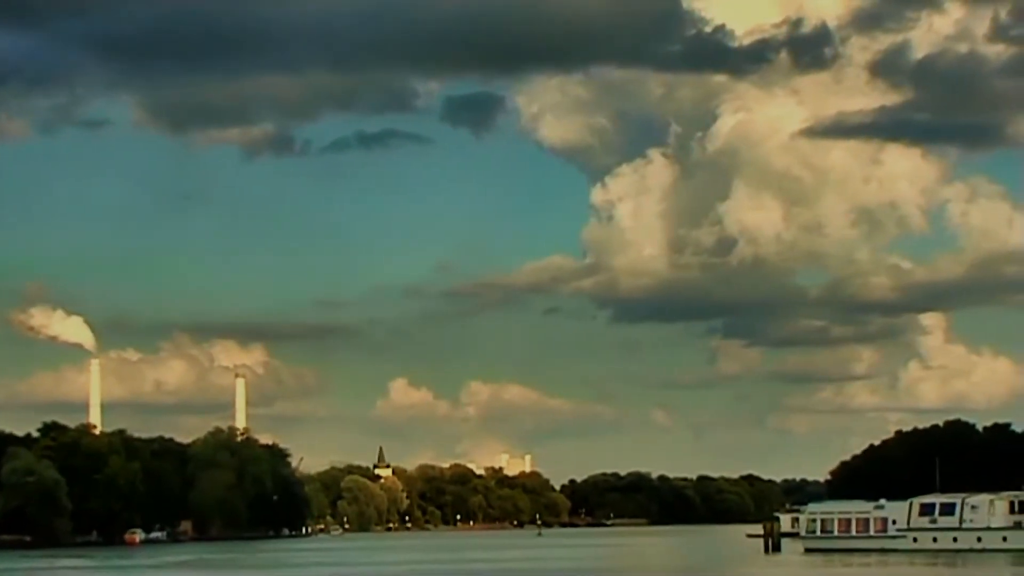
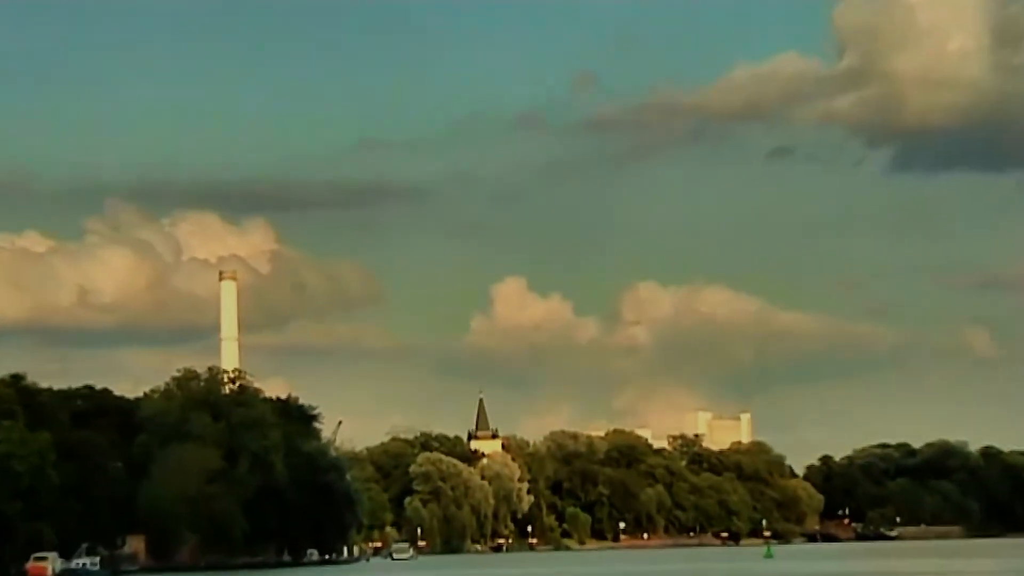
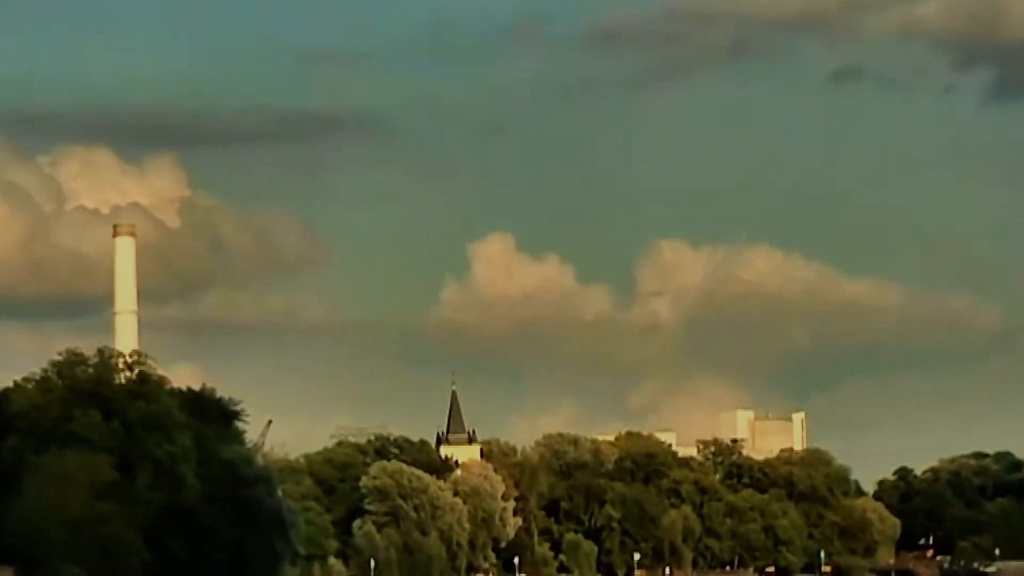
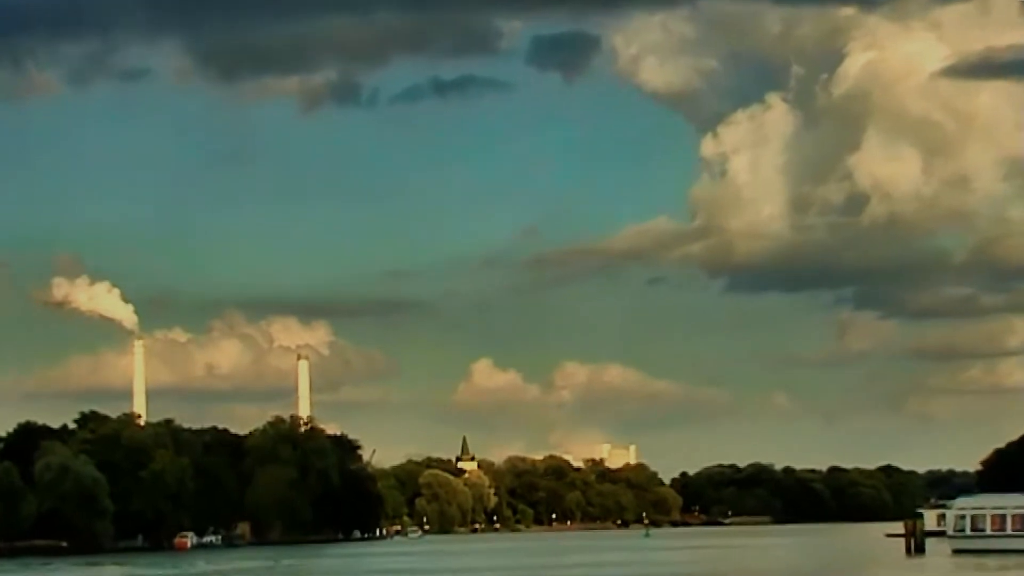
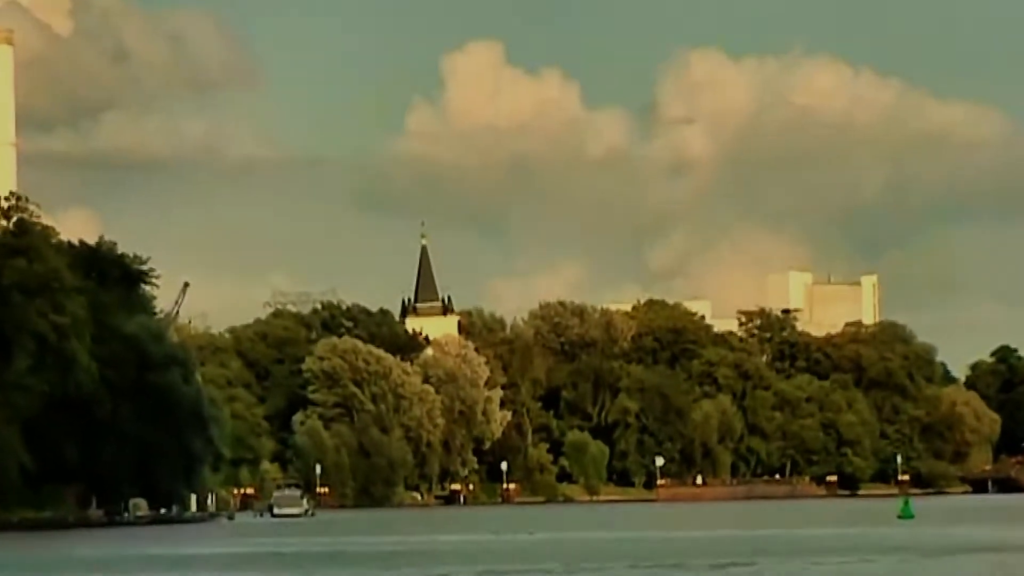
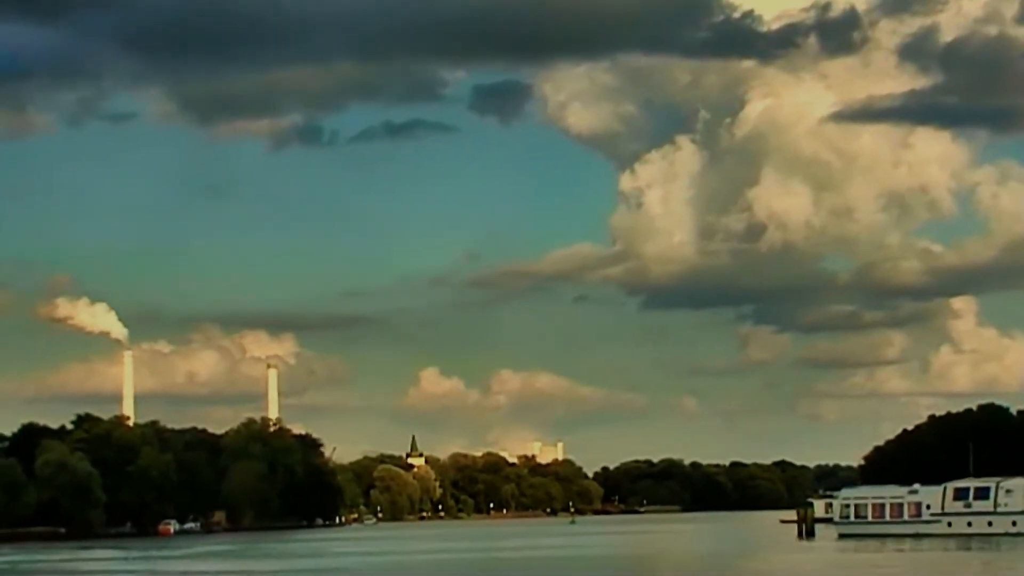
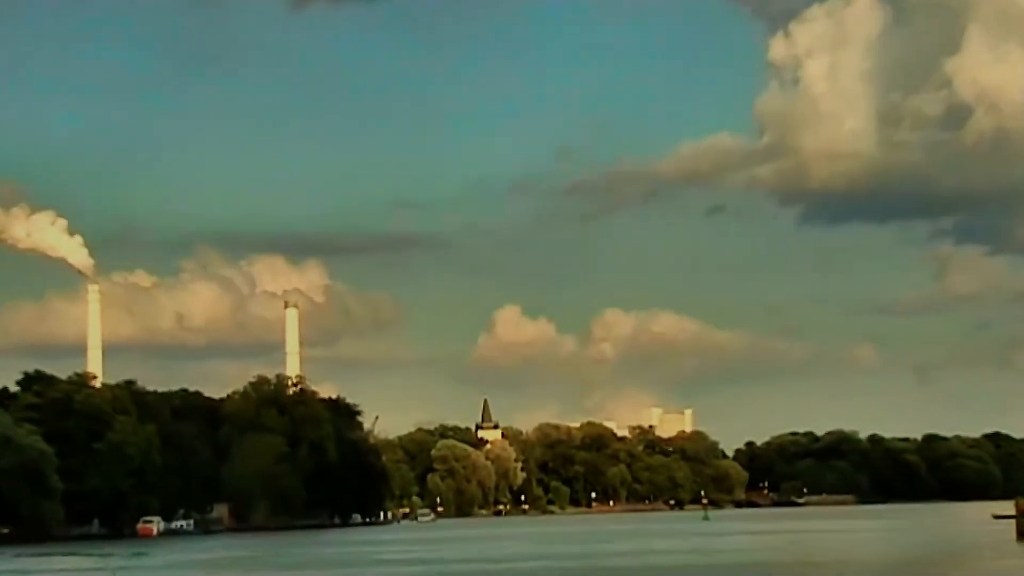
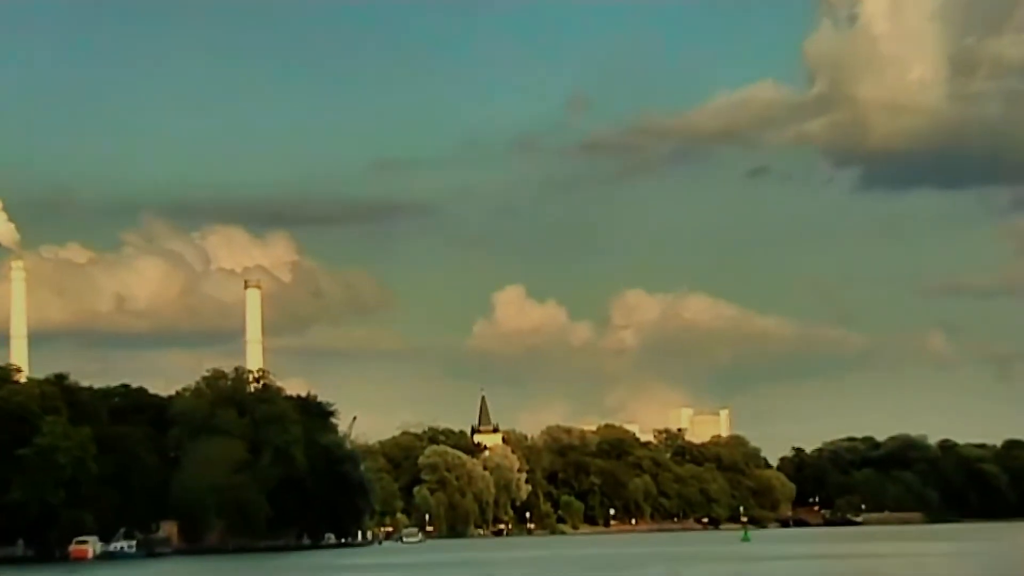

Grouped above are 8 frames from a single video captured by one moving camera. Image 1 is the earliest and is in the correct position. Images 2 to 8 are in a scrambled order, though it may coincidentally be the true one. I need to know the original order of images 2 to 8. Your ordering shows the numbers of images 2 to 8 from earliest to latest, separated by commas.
6, 4, 7, 8, 2, 3, 5
